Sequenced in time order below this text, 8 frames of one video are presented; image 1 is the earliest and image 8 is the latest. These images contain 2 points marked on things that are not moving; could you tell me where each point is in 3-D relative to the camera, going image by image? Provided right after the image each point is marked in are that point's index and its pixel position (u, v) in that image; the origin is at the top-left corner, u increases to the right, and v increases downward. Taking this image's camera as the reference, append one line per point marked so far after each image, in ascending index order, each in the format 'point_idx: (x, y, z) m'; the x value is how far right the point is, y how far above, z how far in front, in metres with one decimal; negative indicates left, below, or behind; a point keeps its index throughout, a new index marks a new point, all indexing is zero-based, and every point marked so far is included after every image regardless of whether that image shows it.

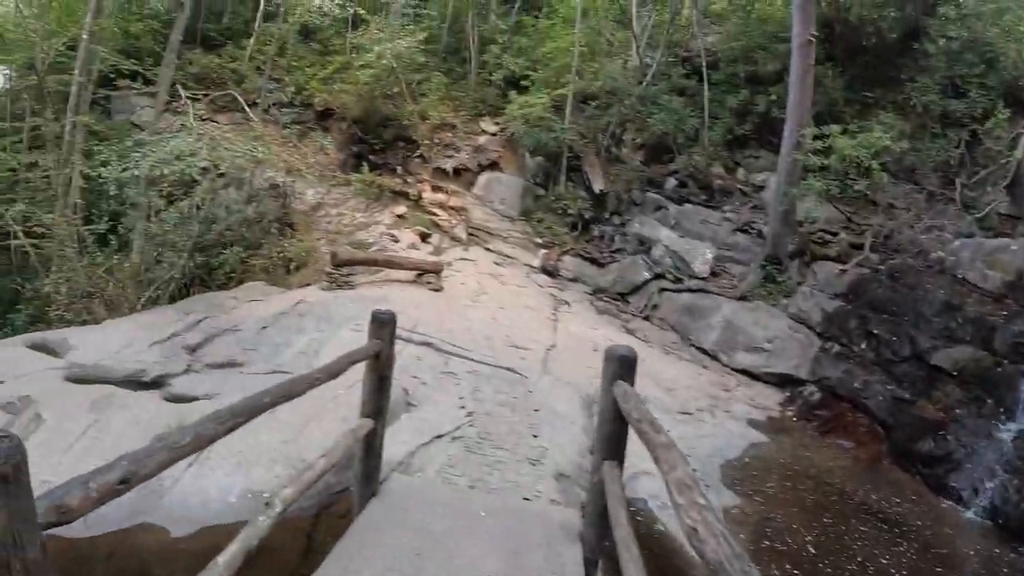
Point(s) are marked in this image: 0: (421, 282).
0: (-0.6, +0.1, +7.6) m
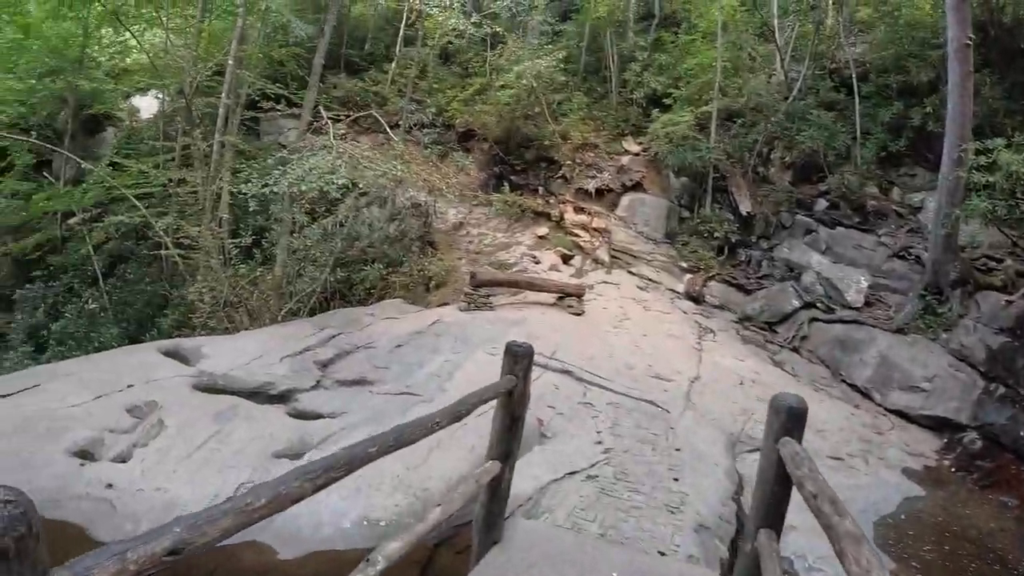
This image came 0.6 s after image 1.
0: (+0.4, -0.1, +7.4) m
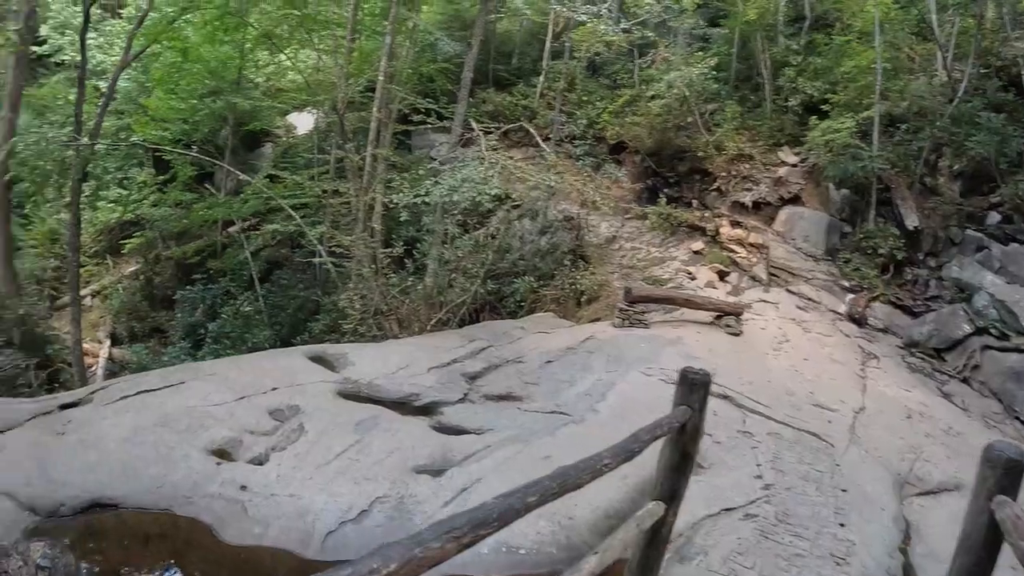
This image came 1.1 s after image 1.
0: (+1.4, -0.2, +7.1) m
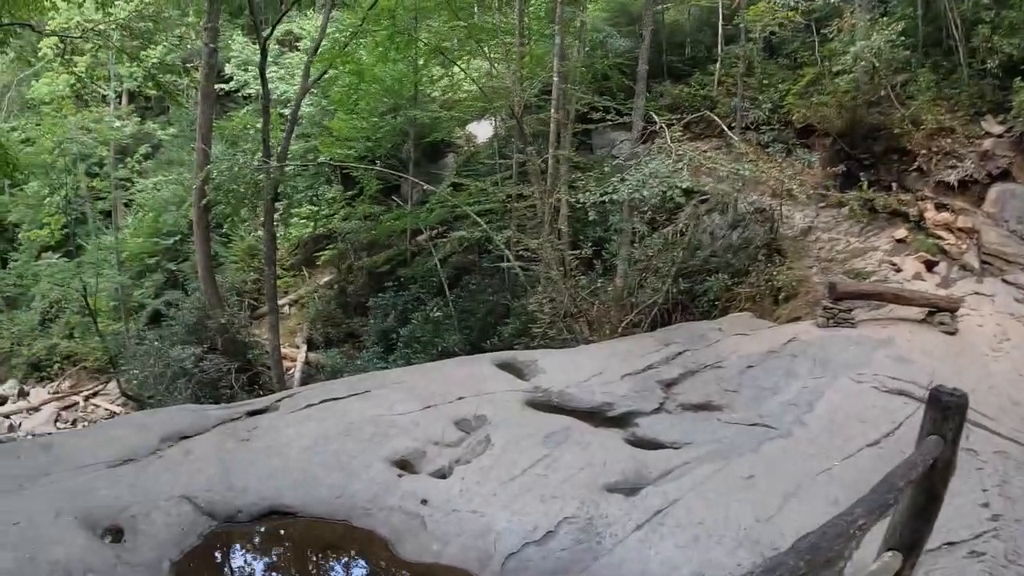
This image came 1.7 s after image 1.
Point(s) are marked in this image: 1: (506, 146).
0: (+2.6, -0.2, +6.7) m
1: (-0.1, +1.5, +11.0) m
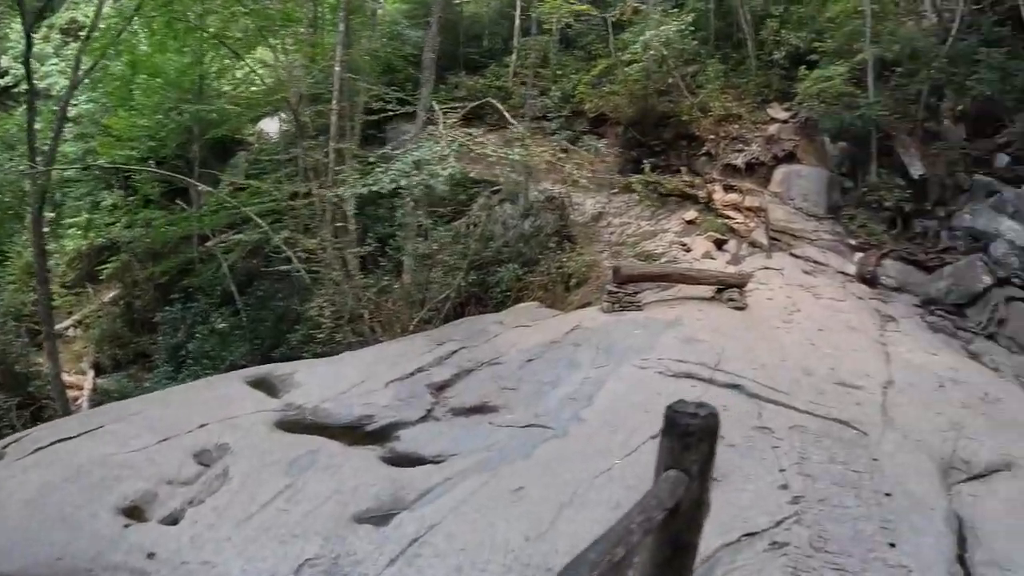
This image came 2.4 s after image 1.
0: (+1.2, -0.1, +6.4) m
1: (-2.3, +1.5, +10.3) m
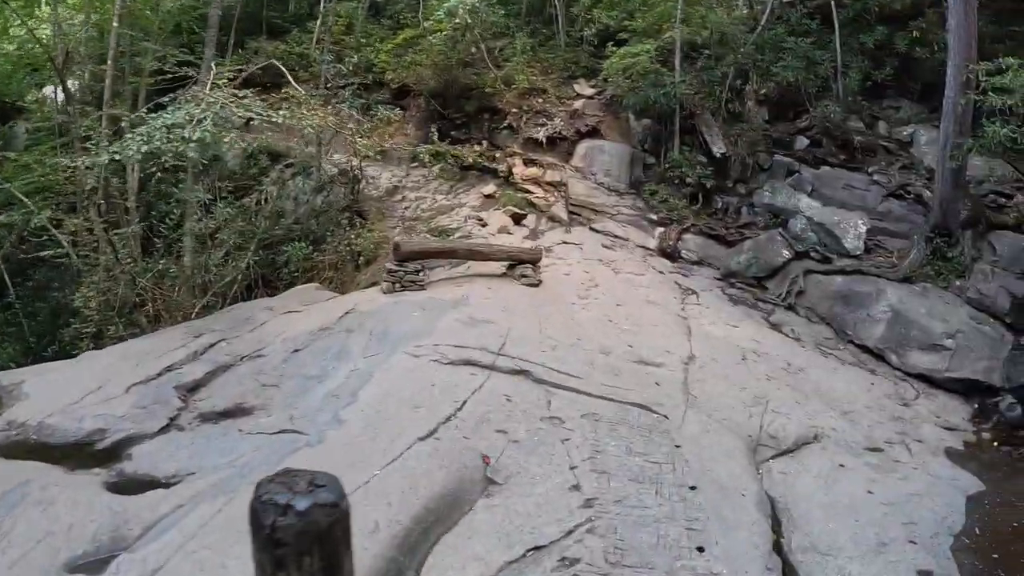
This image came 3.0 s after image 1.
0: (0.0, +0.1, +6.0) m
1: (-4.1, +1.6, +9.1) m
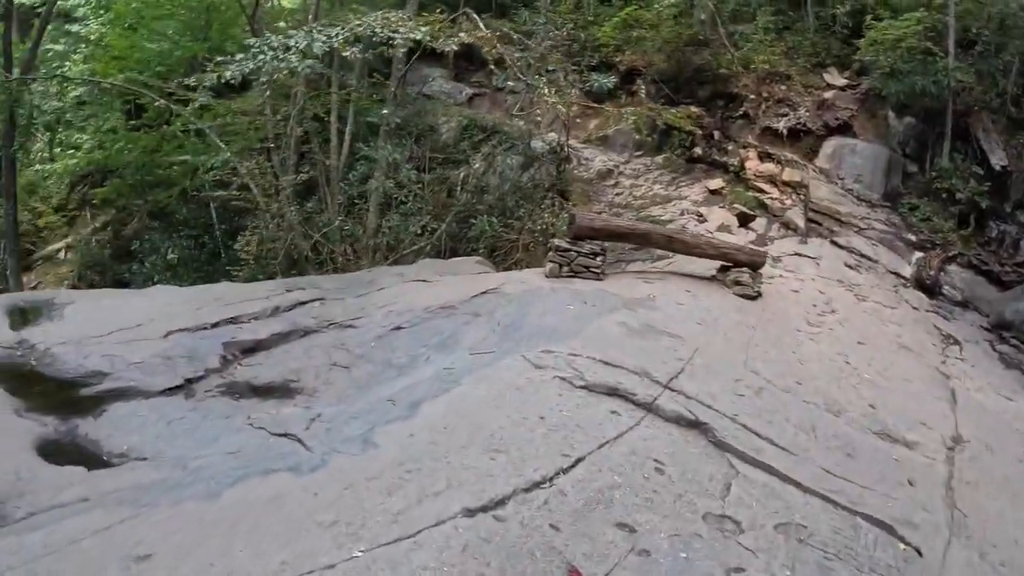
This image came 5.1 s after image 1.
0: (+0.9, 0.0, +4.5) m
1: (-2.2, +2.2, +8.4) m
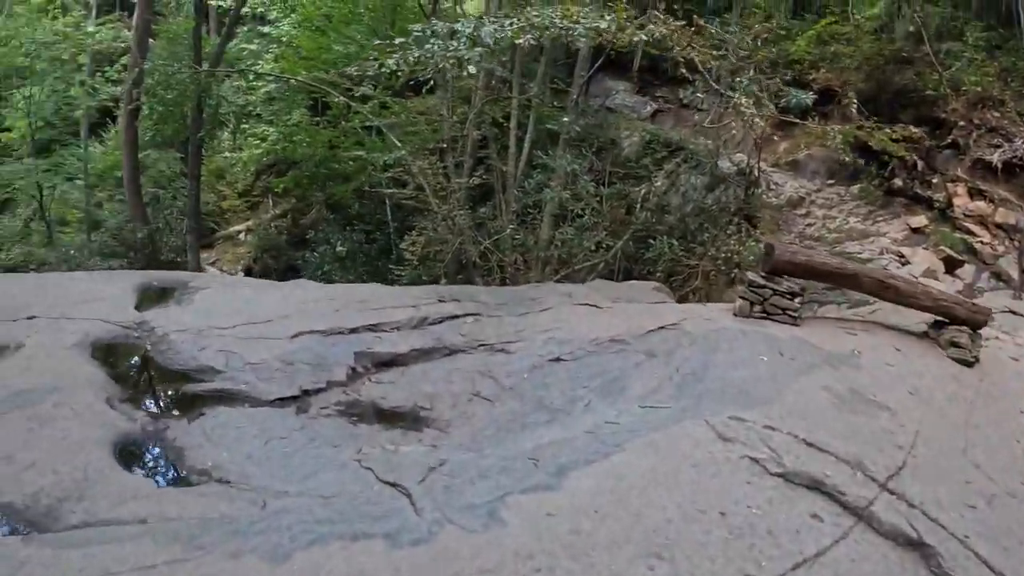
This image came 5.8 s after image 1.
0: (+1.6, -0.2, +3.8) m
1: (-0.6, +2.2, +8.2) m
